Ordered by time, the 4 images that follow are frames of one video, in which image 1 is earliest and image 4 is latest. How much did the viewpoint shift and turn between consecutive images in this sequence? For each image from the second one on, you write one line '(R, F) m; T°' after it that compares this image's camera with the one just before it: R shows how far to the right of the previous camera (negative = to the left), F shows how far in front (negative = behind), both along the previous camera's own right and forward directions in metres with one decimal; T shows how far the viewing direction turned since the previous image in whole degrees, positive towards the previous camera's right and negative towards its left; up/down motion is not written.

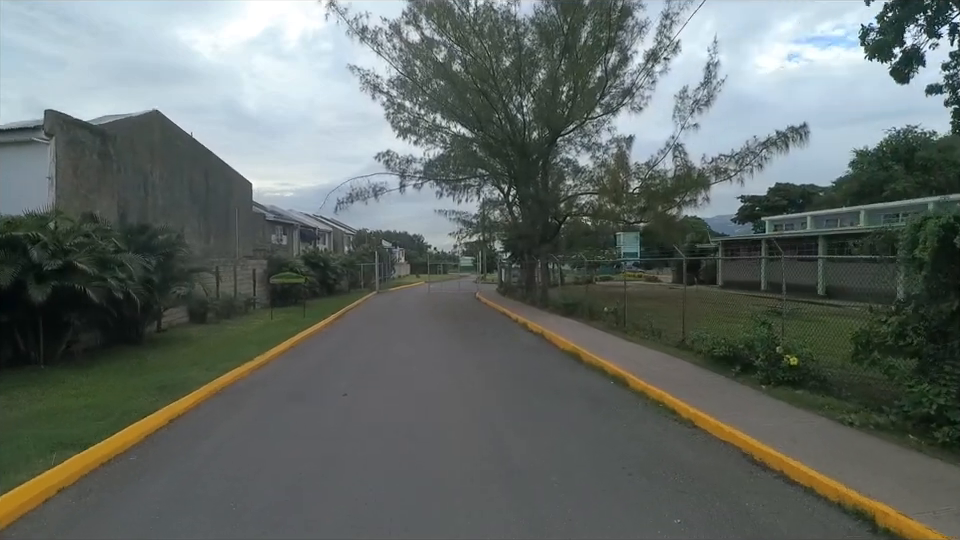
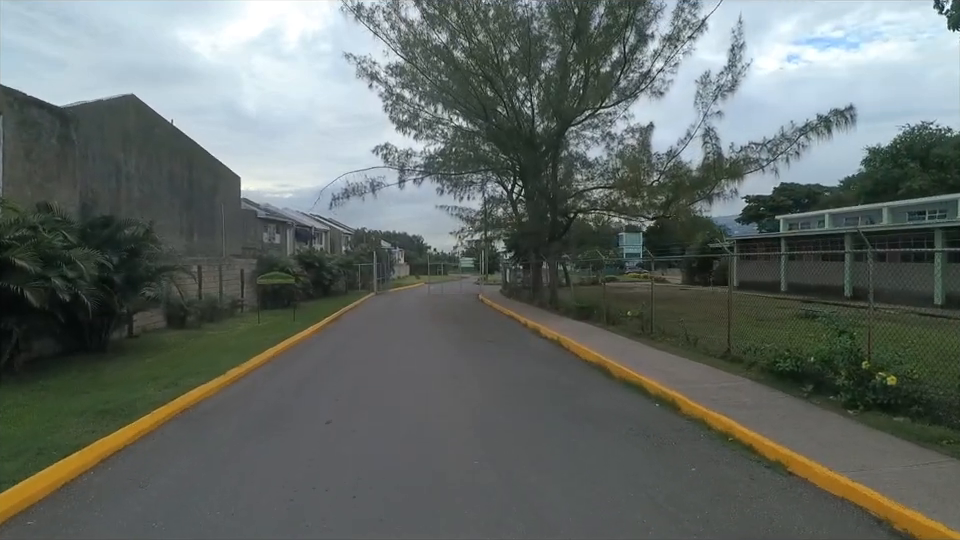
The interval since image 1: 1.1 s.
(-0.2, +1.9) m; 0°
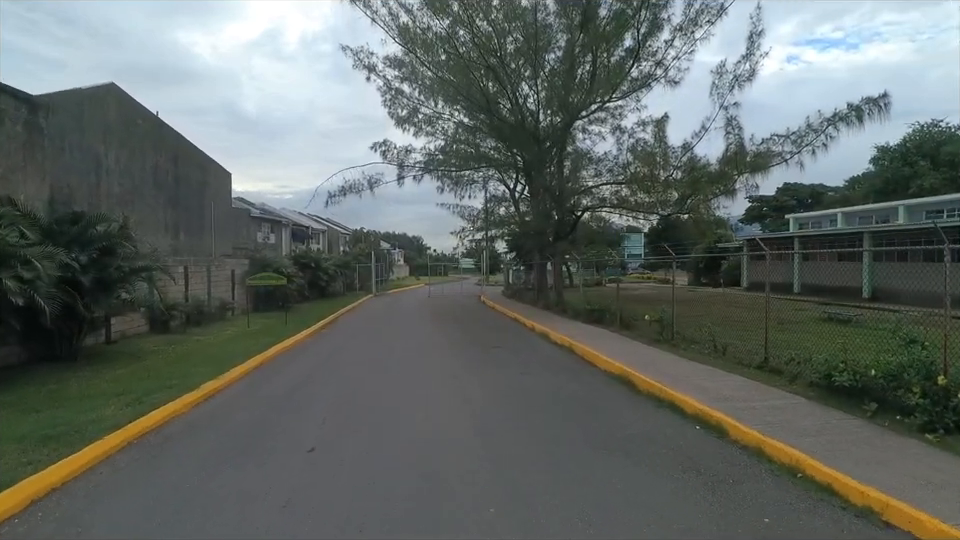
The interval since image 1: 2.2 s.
(-0.1, +1.2) m; 0°
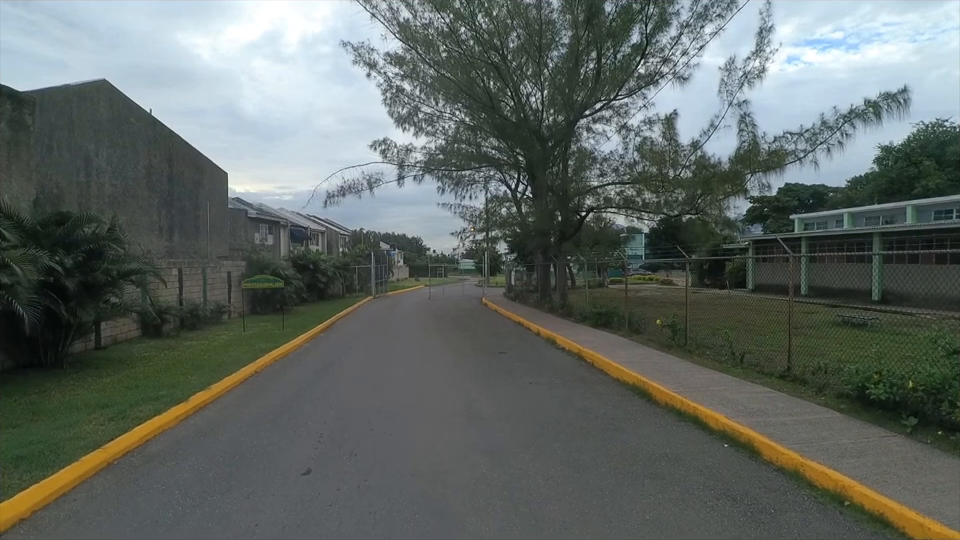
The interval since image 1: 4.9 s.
(-0.1, +0.5) m; 0°
